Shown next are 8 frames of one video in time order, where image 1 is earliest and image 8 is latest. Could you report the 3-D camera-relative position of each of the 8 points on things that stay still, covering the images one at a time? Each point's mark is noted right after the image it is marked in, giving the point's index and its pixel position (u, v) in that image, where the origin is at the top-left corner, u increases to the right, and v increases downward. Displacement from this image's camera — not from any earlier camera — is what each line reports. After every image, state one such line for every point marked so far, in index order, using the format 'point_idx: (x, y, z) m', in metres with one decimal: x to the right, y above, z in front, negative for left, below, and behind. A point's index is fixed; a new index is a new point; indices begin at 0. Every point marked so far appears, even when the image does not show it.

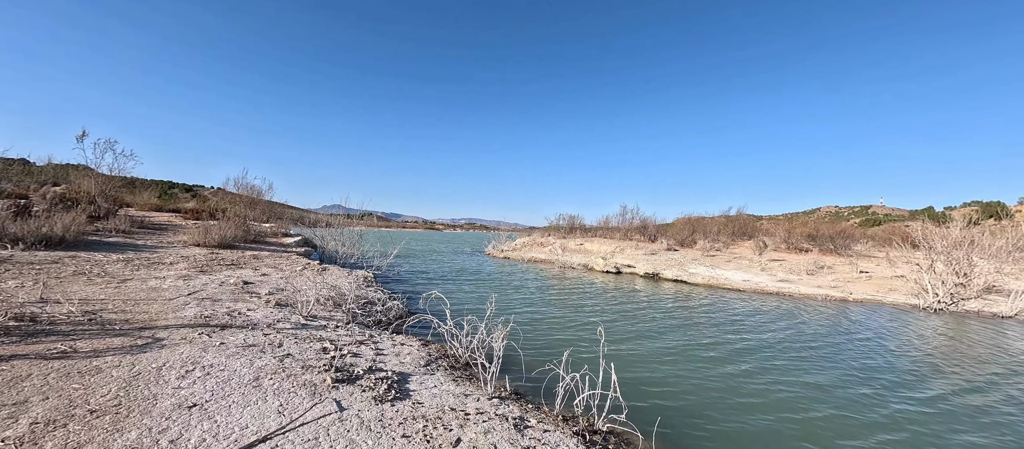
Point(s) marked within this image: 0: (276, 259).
0: (-7.2, -1.1, +11.0) m
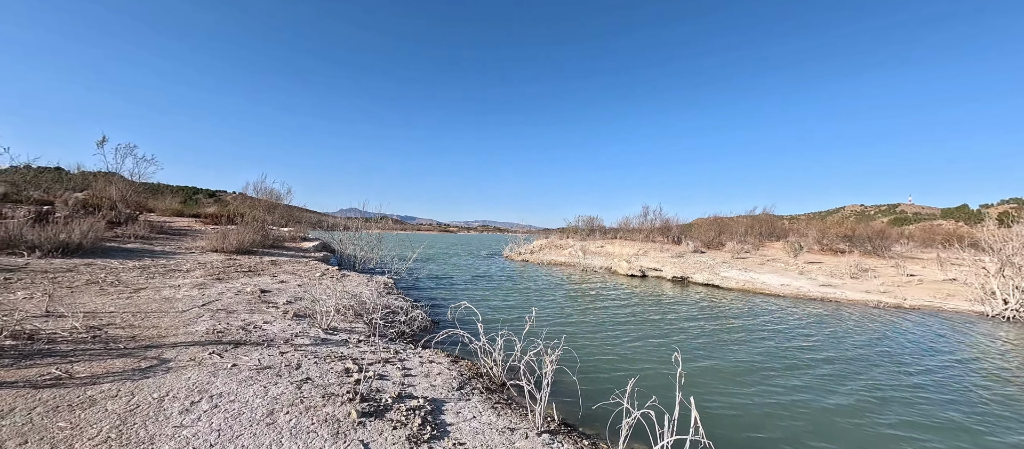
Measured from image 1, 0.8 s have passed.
0: (-6.4, -1.2, +10.6) m
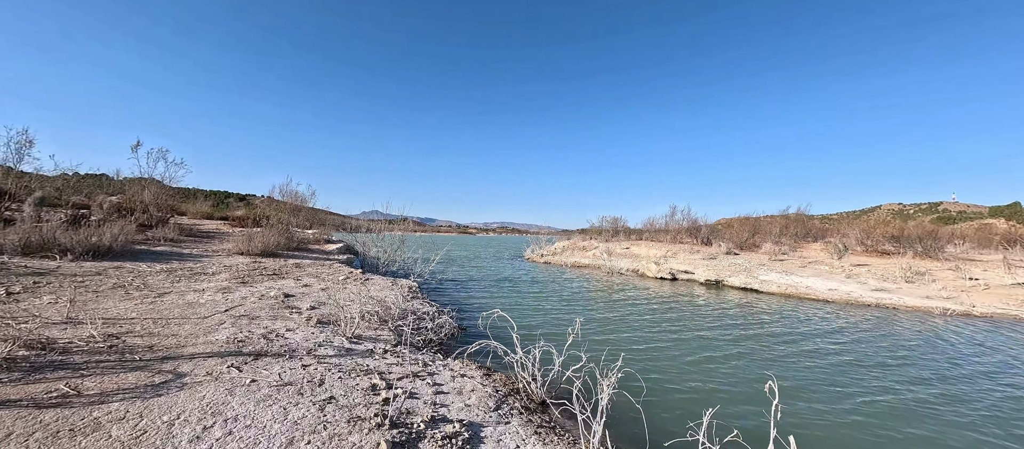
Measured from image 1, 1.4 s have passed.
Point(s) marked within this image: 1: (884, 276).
0: (-5.6, -1.3, +10.4) m
1: (+17.5, -2.4, +16.9) m
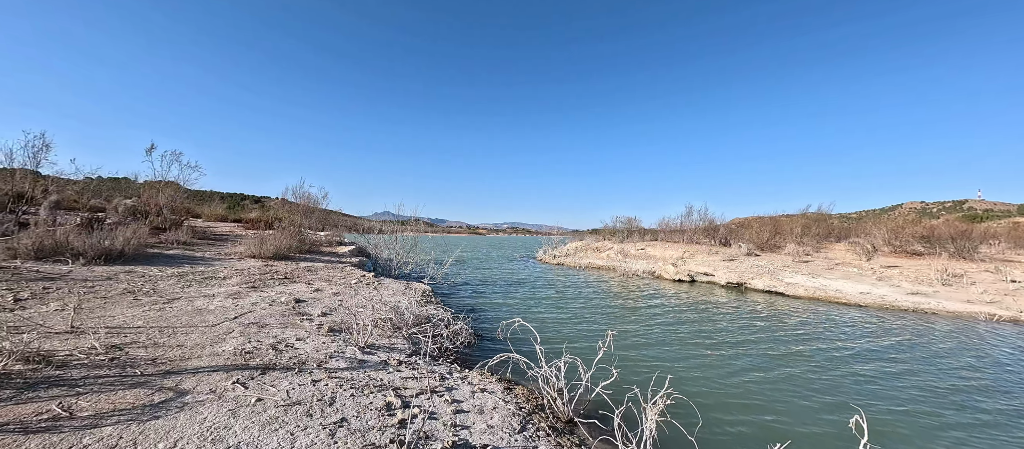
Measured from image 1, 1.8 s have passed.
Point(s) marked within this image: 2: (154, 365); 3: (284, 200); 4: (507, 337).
0: (-5.2, -1.3, +10.2) m
1: (+18.1, -2.4, +16.0) m
2: (-3.9, -1.5, +3.9) m
3: (-10.3, +1.1, +16.2) m
4: (-0.1, -2.2, +7.1) m
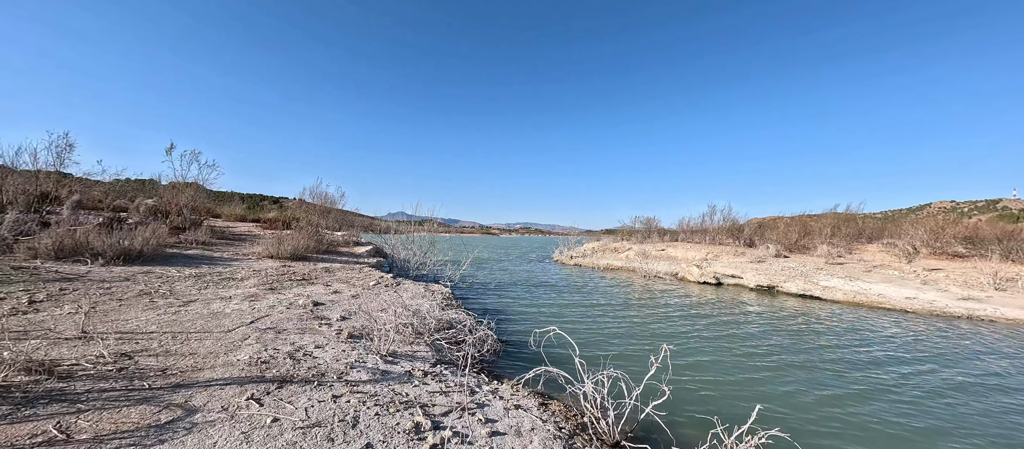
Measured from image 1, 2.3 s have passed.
0: (-4.5, -1.3, +9.9) m
1: (+18.9, -2.4, +14.9) m
2: (-3.5, -1.5, +3.6) m
3: (-9.4, +1.1, +16.1) m
4: (+0.4, -2.2, +6.6) m
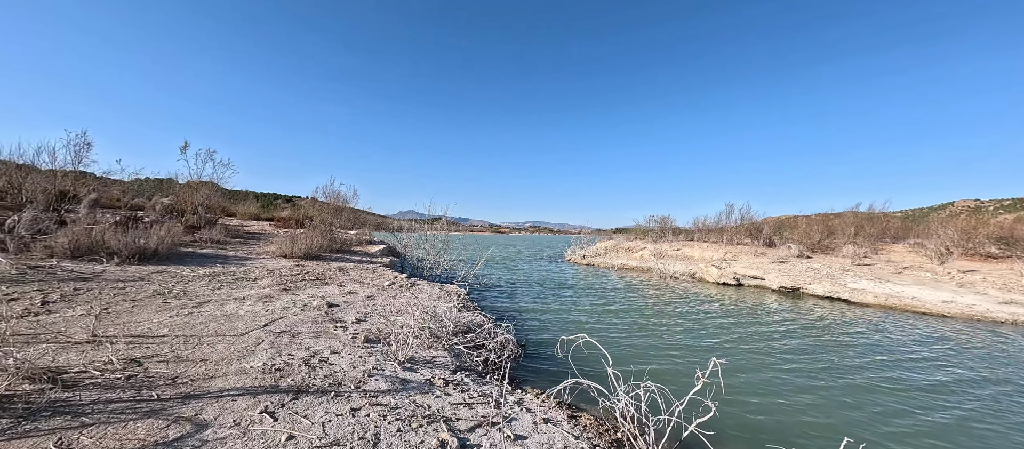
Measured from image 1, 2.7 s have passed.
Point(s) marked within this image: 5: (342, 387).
0: (-4.1, -1.3, +9.7) m
1: (+19.5, -2.4, +14.1) m
2: (-3.2, -1.5, +3.4) m
3: (-8.8, +1.2, +16.0) m
4: (+0.8, -2.2, +6.3) m
5: (-1.8, -1.7, +3.7) m
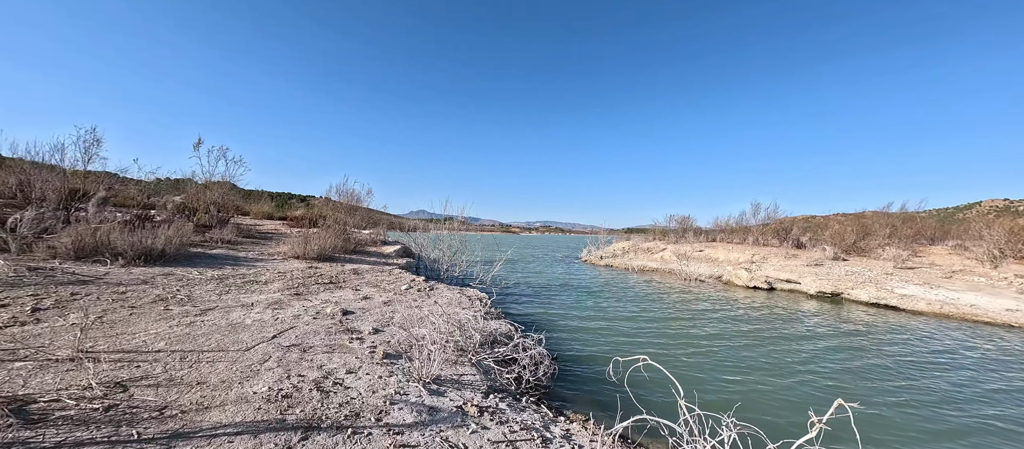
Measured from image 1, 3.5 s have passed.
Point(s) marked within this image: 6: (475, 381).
0: (-3.4, -1.3, +9.2) m
1: (+20.3, -2.5, +12.9) m
2: (-2.7, -1.5, +2.8) m
3: (-8.0, +1.2, +15.6) m
4: (+1.3, -2.2, +5.6) m
5: (-1.3, -1.7, +3.1) m
6: (-0.5, -2.0, +4.6) m
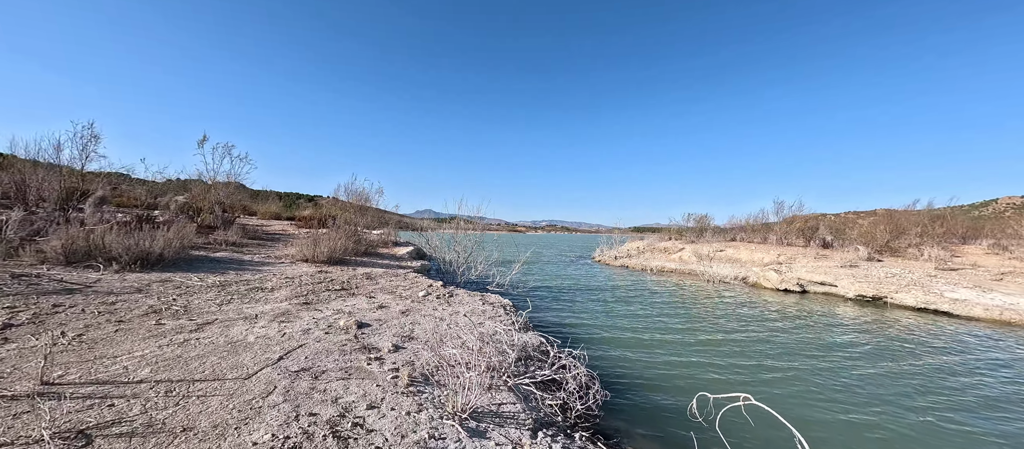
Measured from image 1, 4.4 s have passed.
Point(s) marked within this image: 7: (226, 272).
0: (-2.8, -1.3, +8.5) m
1: (+20.9, -2.4, +11.8) m
2: (-2.2, -1.5, +2.1) m
3: (-7.3, +1.2, +14.9) m
4: (+1.9, -2.2, +4.8) m
5: (-0.8, -1.7, +2.4) m
6: (+0.1, -2.0, +3.8) m
7: (-6.0, -1.0, +7.5) m
